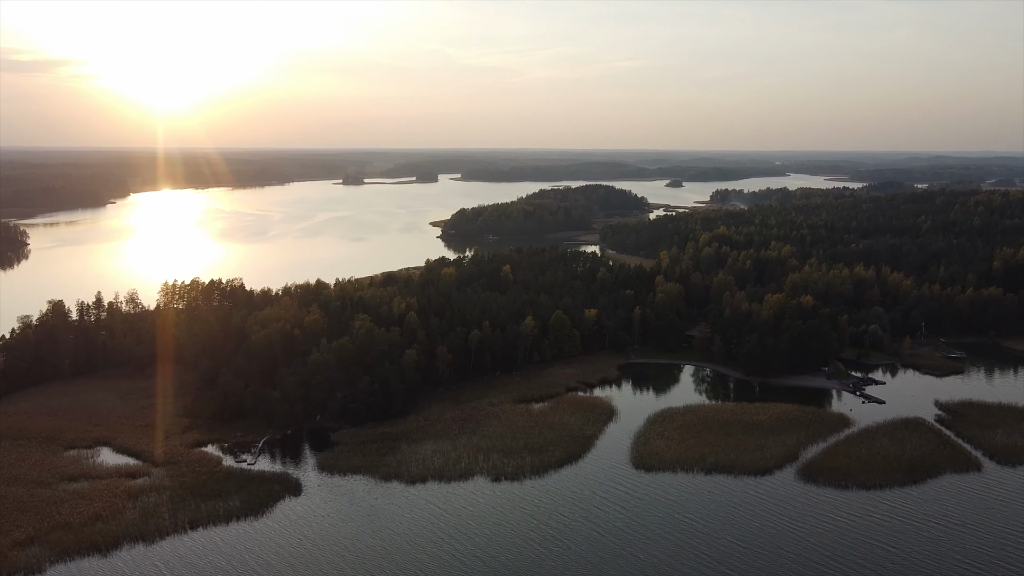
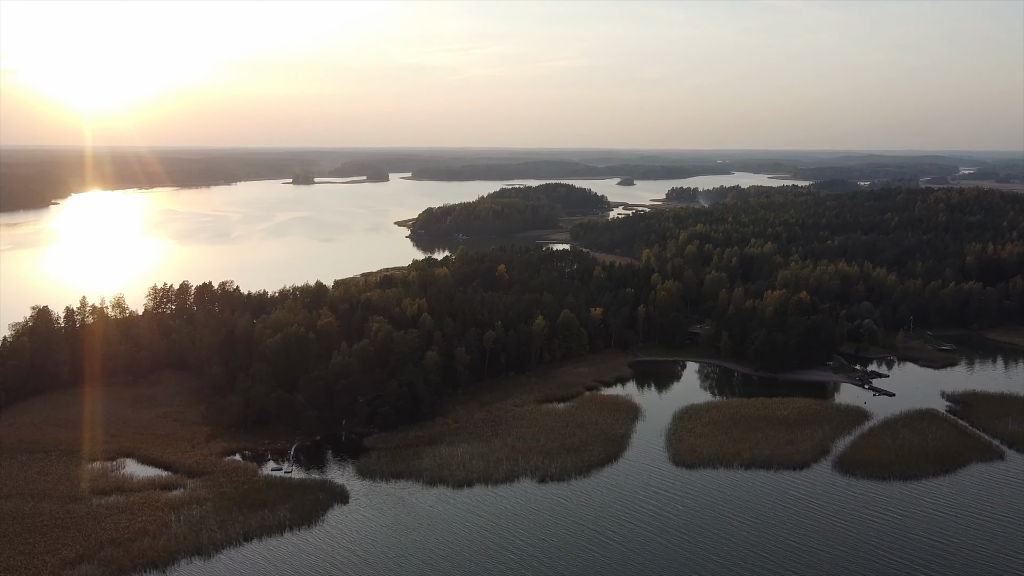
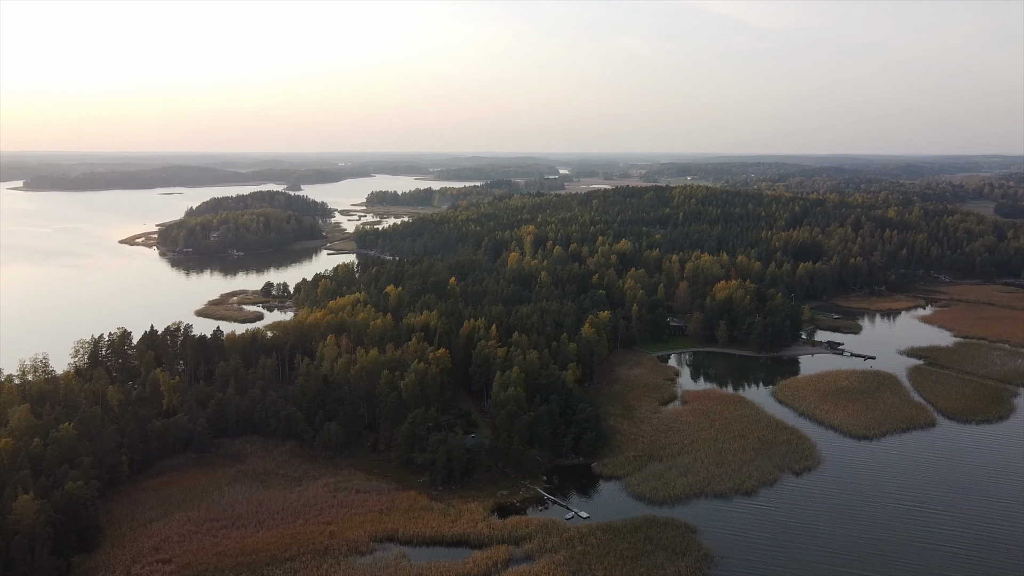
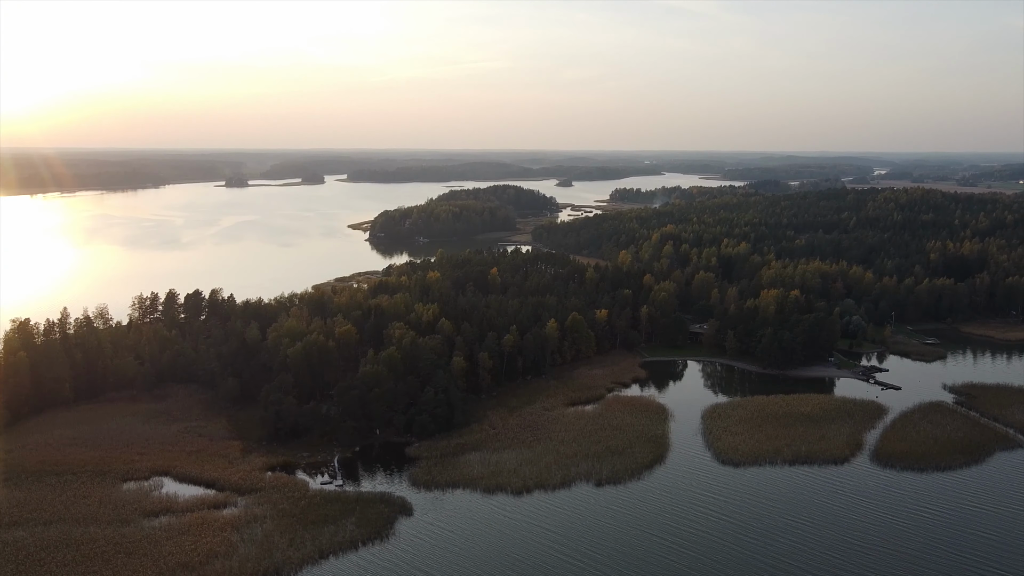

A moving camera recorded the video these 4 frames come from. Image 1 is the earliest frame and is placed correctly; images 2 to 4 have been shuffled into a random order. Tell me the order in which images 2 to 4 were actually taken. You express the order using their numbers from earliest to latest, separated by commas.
2, 4, 3
